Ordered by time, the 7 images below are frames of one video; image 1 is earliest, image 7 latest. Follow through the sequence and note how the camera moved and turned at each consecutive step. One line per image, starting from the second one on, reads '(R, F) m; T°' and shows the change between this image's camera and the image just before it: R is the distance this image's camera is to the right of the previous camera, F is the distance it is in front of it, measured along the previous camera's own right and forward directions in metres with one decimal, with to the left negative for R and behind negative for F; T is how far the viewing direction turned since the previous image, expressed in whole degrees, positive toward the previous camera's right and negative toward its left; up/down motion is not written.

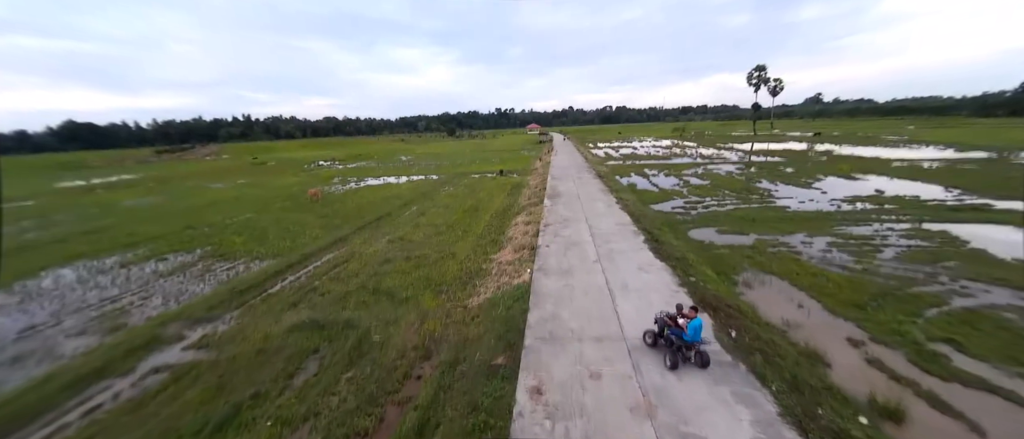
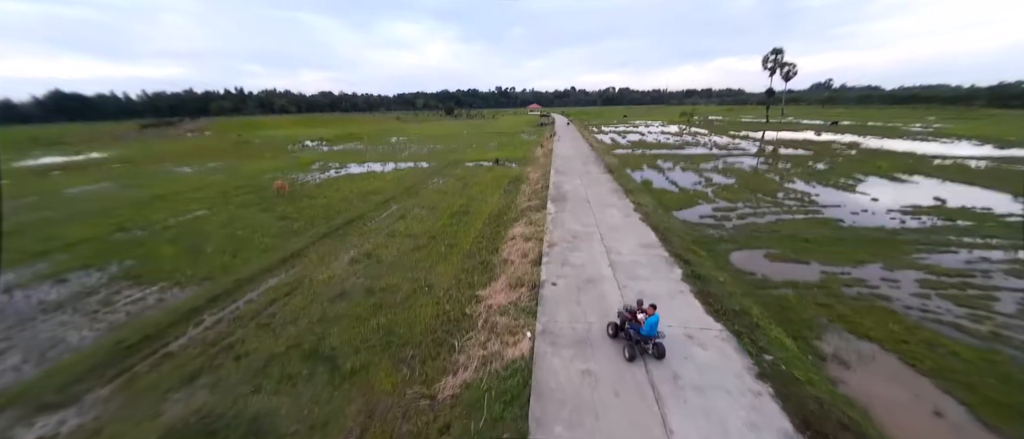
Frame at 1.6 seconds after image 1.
(+0.1, +2.4) m; 0°
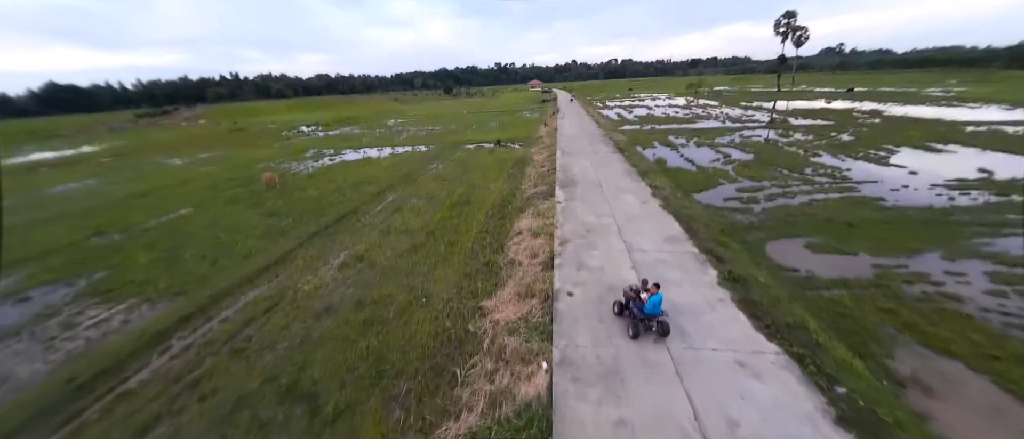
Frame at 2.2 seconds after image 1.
(-0.1, +1.0) m; -1°
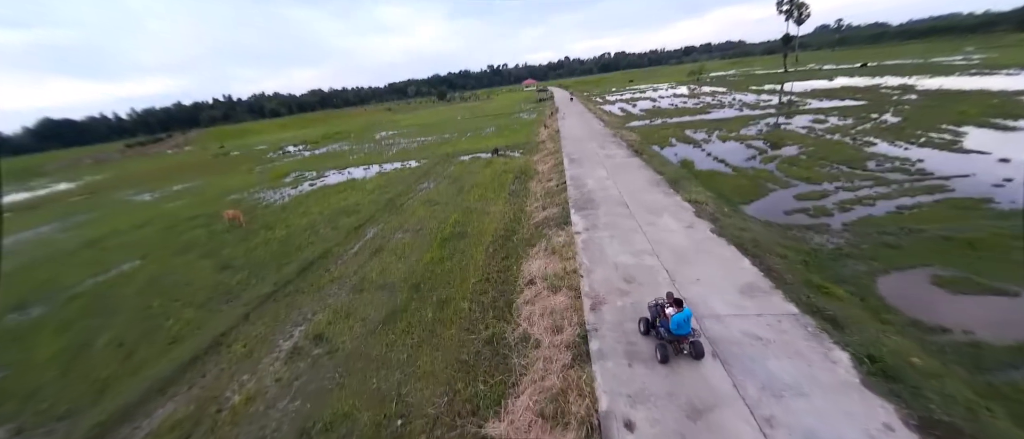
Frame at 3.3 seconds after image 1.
(0.0, +2.2) m; -1°
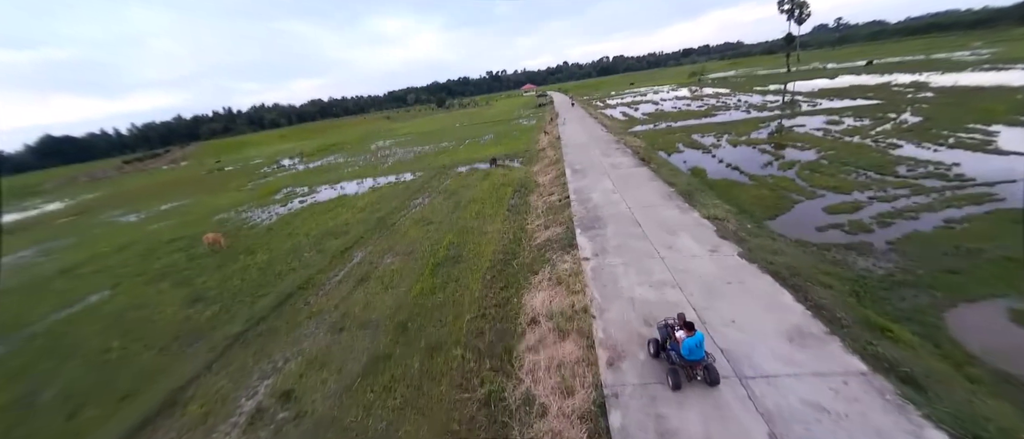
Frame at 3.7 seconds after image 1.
(+0.1, +0.9) m; 0°
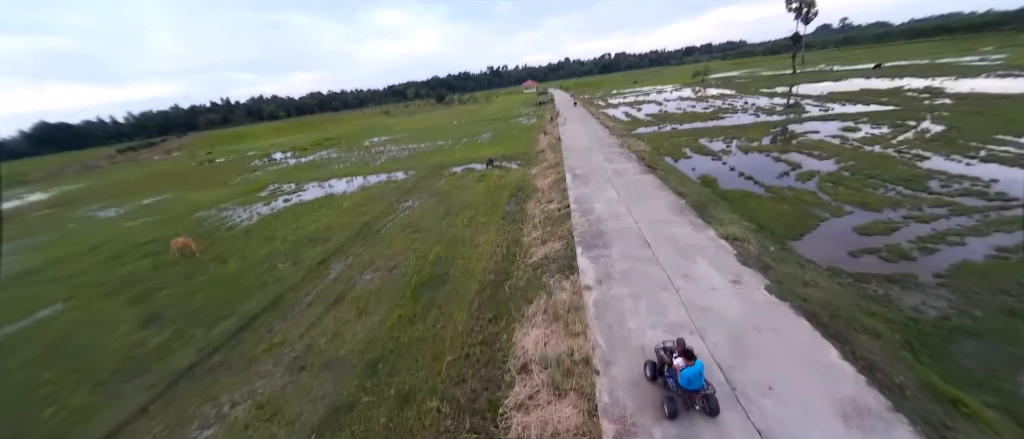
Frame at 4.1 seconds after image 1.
(+0.1, +0.9) m; 0°
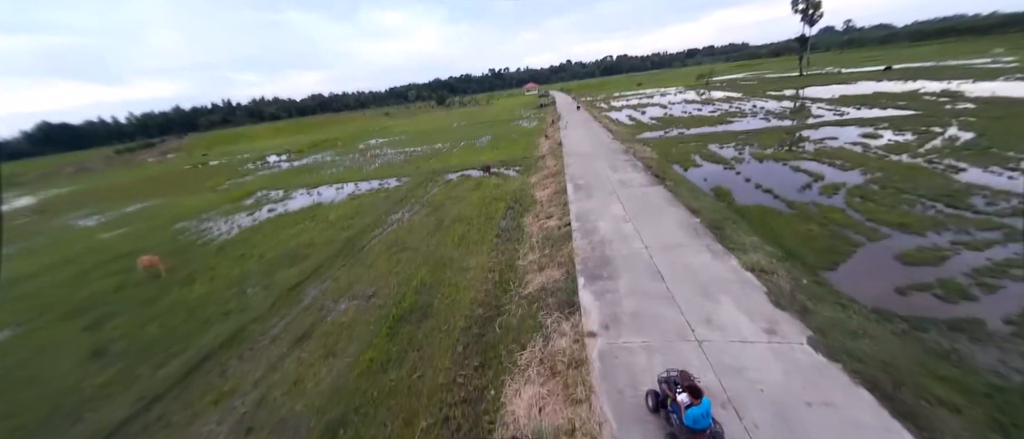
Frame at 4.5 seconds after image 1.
(+0.2, +0.9) m; 0°
